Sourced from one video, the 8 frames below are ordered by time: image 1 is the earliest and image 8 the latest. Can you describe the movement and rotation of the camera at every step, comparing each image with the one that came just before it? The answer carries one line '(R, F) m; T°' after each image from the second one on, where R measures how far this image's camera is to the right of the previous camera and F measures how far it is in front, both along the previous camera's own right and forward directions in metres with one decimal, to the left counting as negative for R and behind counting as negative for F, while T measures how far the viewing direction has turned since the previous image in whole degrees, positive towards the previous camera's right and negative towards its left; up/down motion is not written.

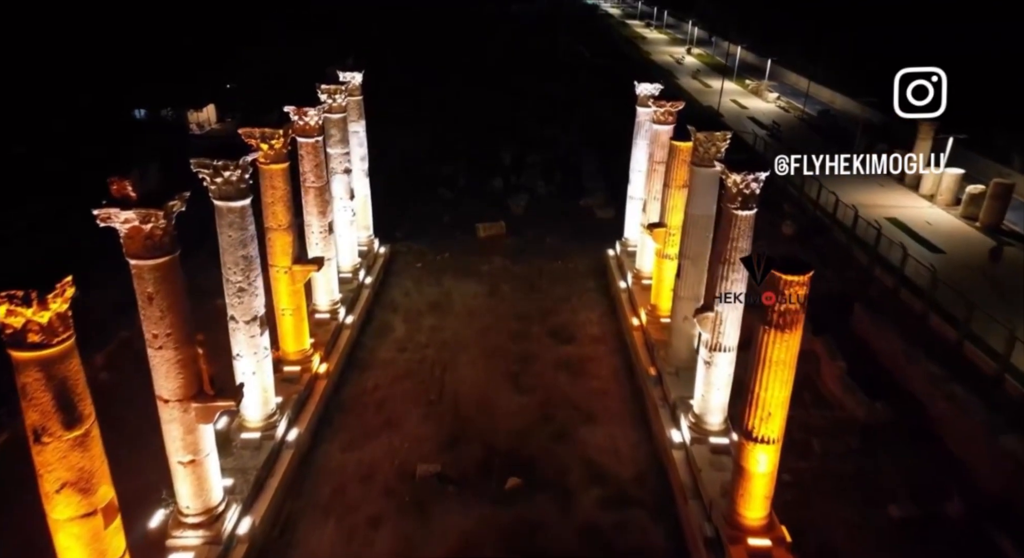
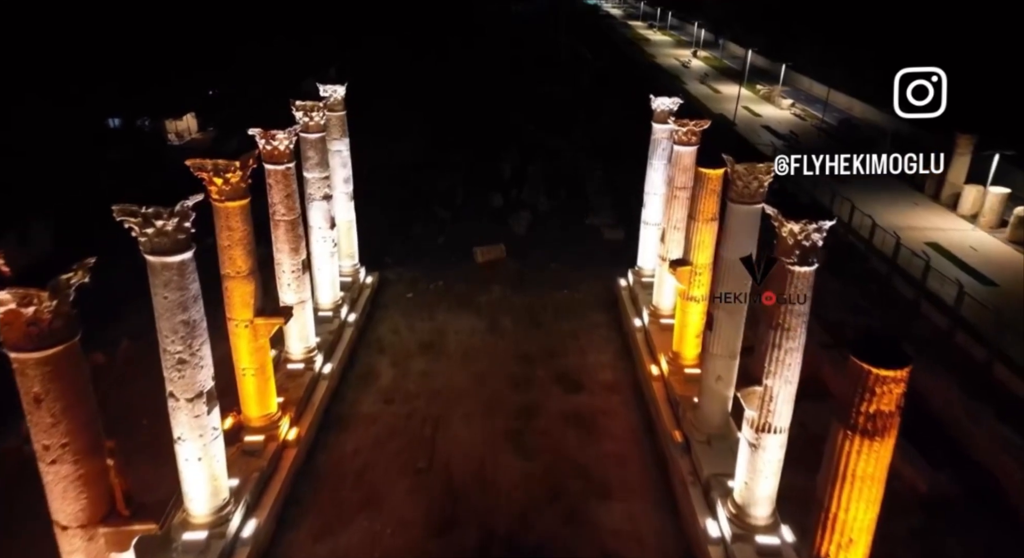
(0.0, +1.4) m; 0°
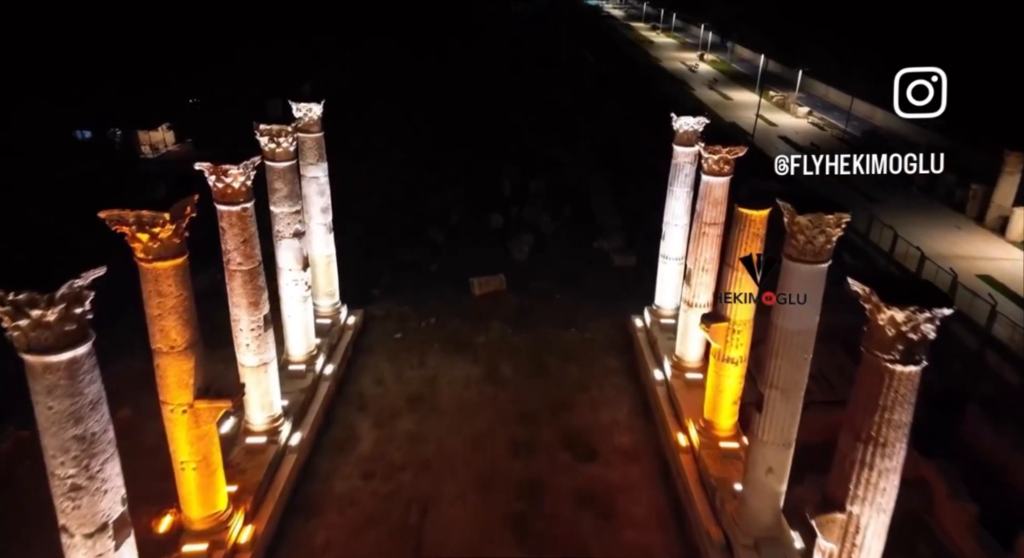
(0.0, +1.4) m; 0°
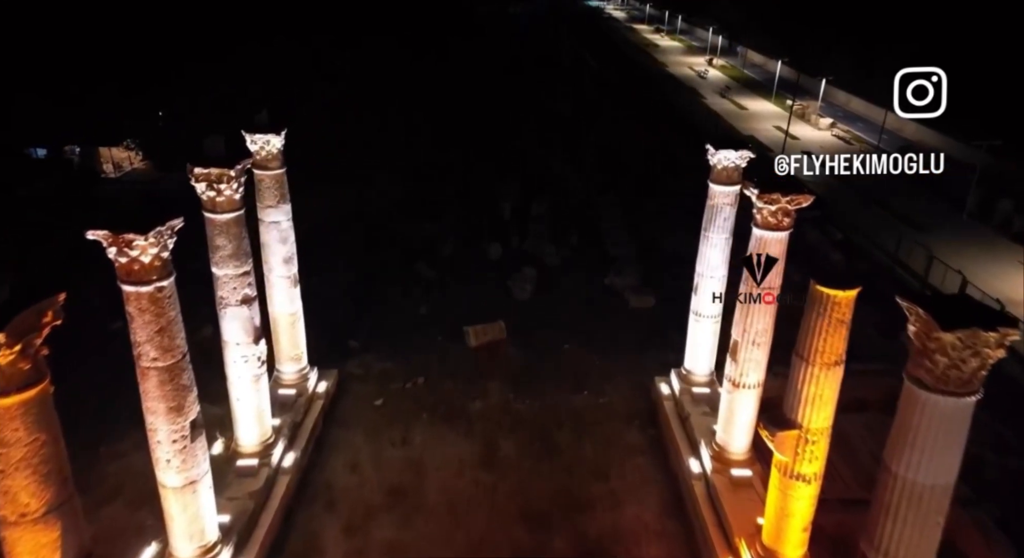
(0.0, +1.8) m; 0°
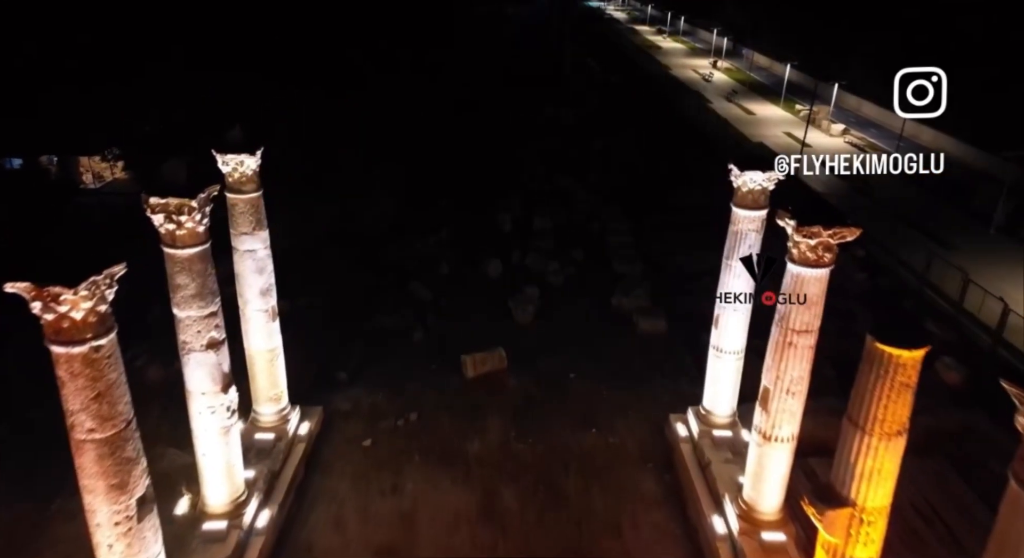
(0.0, +0.8) m; 0°
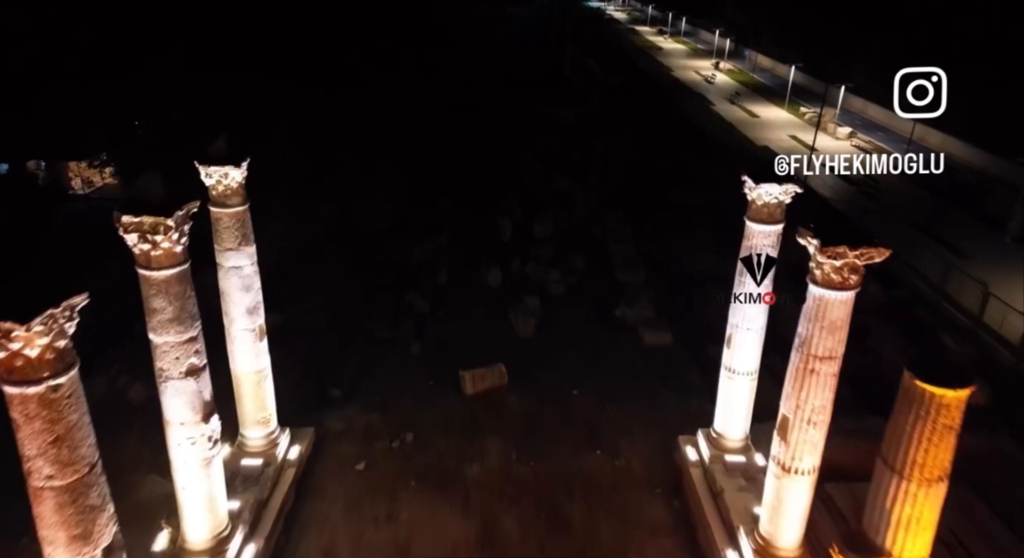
(0.0, +0.4) m; 0°
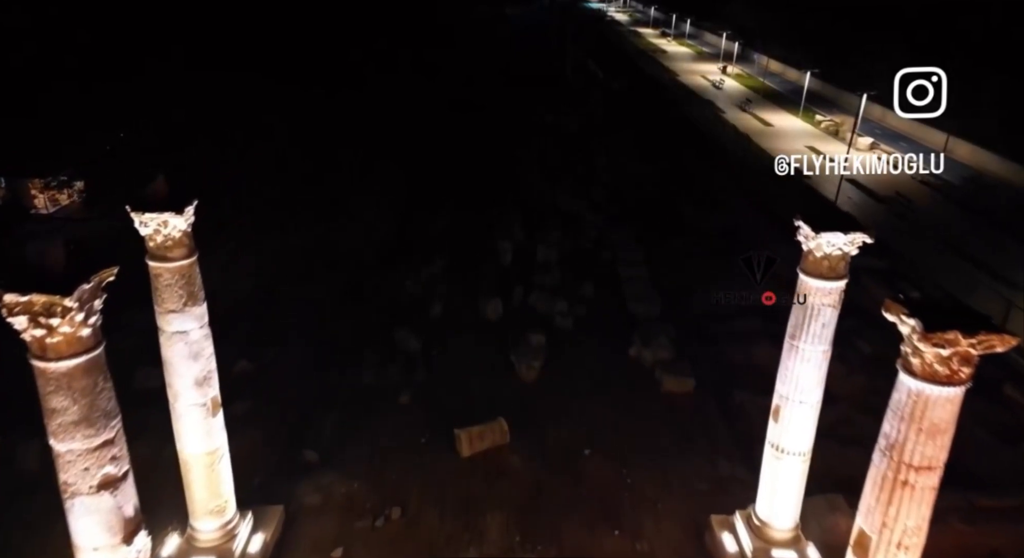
(0.0, +1.3) m; 0°
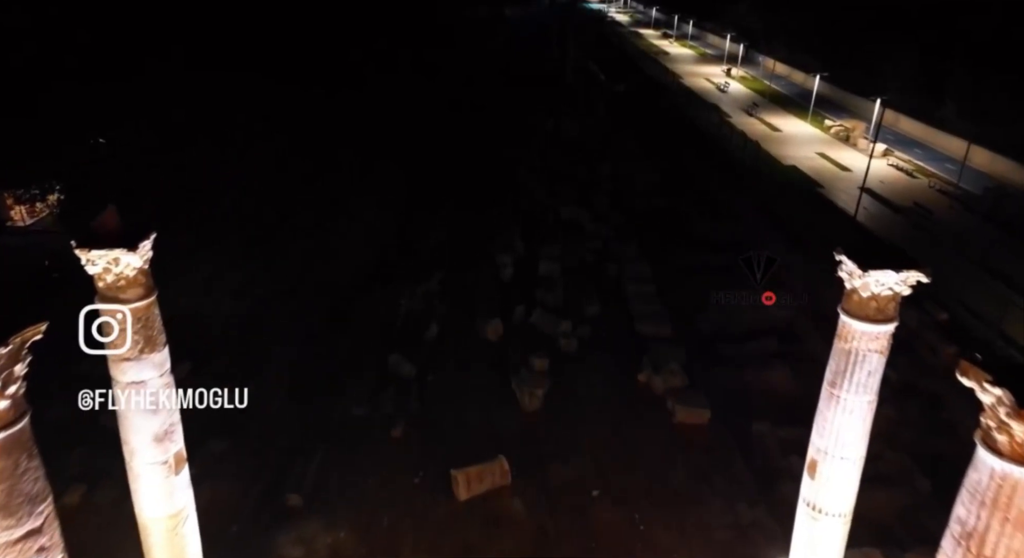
(0.0, +0.7) m; 0°
